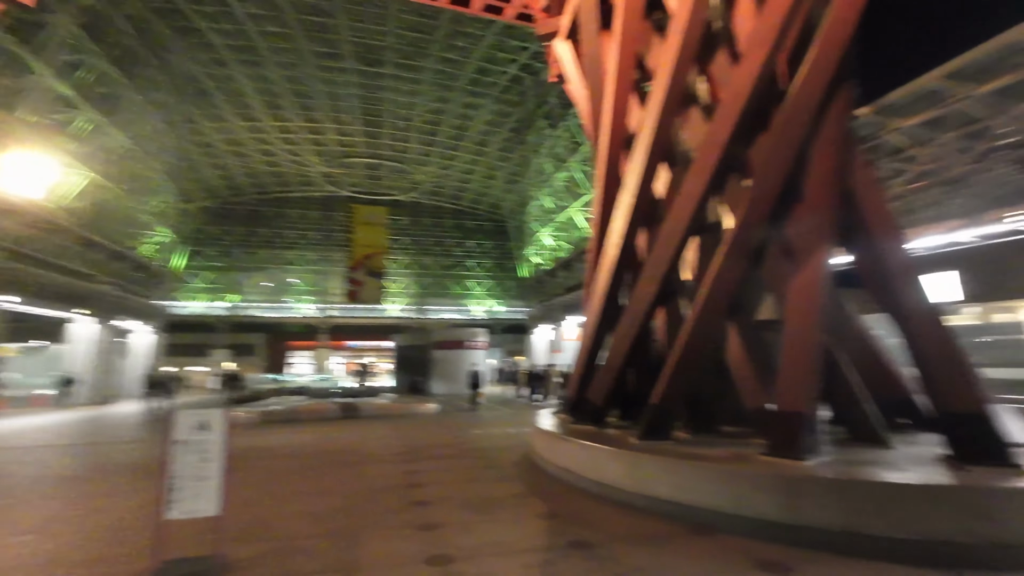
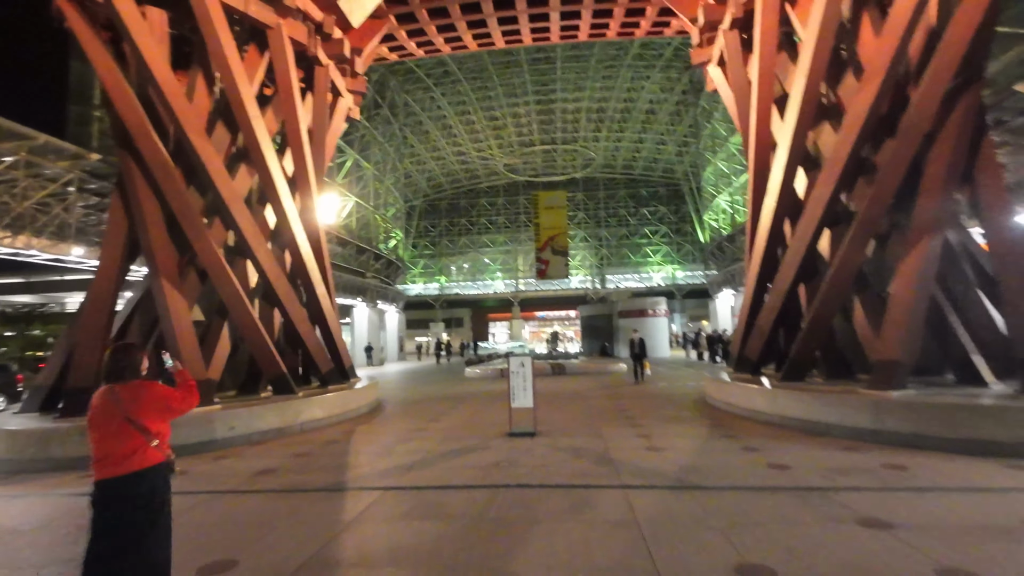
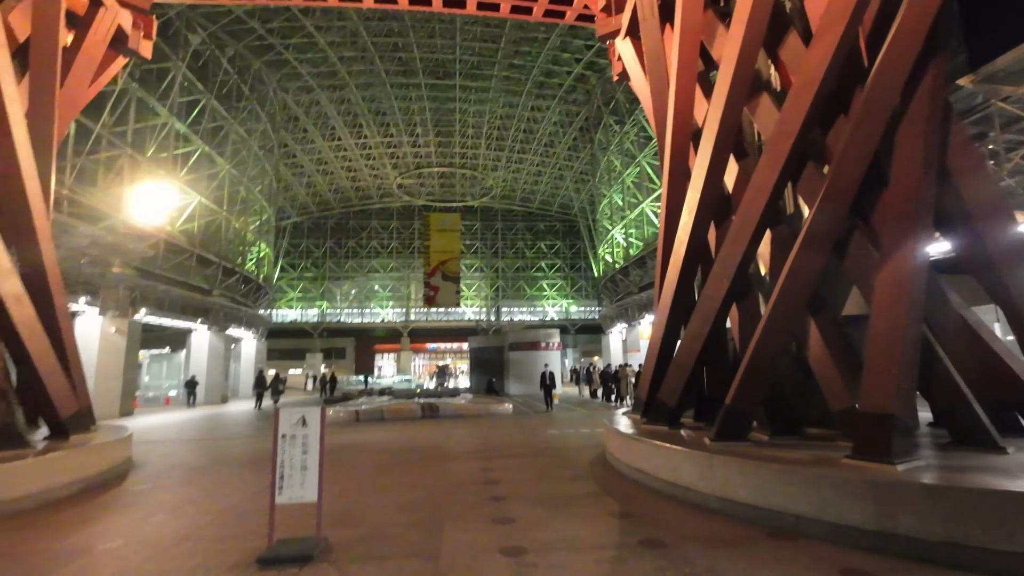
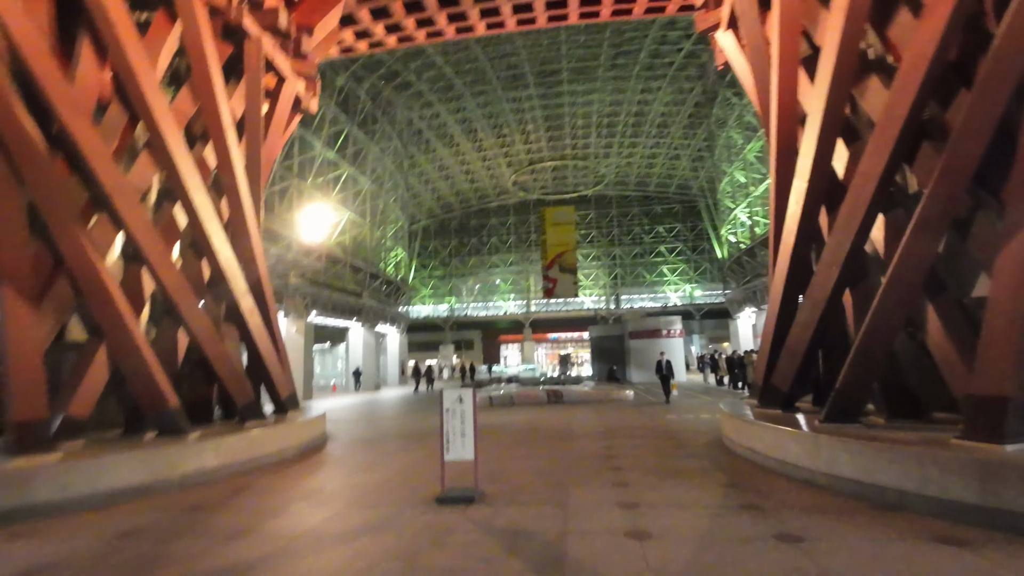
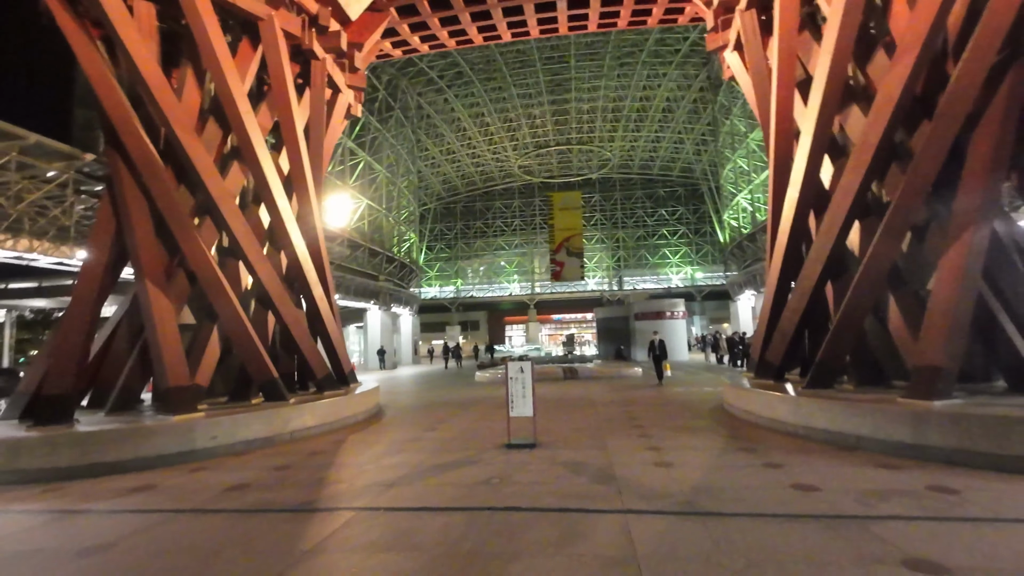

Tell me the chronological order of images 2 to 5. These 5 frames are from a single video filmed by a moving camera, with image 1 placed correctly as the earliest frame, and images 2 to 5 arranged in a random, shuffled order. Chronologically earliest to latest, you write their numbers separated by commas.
3, 4, 5, 2
